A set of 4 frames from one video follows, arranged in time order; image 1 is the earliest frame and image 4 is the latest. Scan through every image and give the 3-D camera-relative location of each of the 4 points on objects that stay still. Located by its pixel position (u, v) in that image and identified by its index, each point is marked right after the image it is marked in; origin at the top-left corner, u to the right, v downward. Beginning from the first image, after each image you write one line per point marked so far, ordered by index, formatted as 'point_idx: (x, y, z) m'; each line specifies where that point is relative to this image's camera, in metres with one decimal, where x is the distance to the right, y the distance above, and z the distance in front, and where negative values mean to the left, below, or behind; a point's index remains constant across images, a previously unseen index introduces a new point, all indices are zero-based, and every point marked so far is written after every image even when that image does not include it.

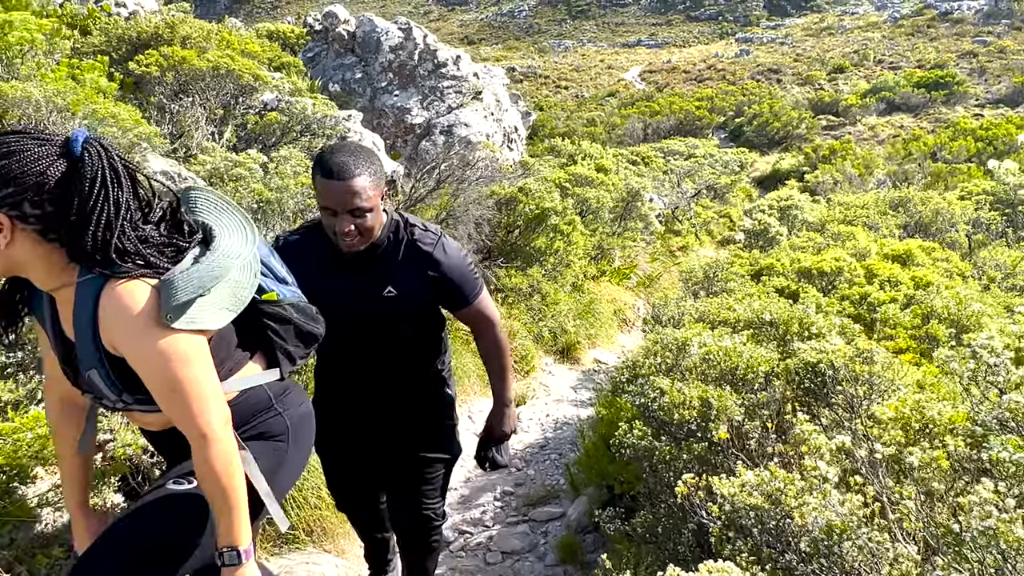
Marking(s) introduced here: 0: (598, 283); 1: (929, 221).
0: (+1.2, +0.1, +10.8) m
1: (+5.2, +0.8, +9.5) m
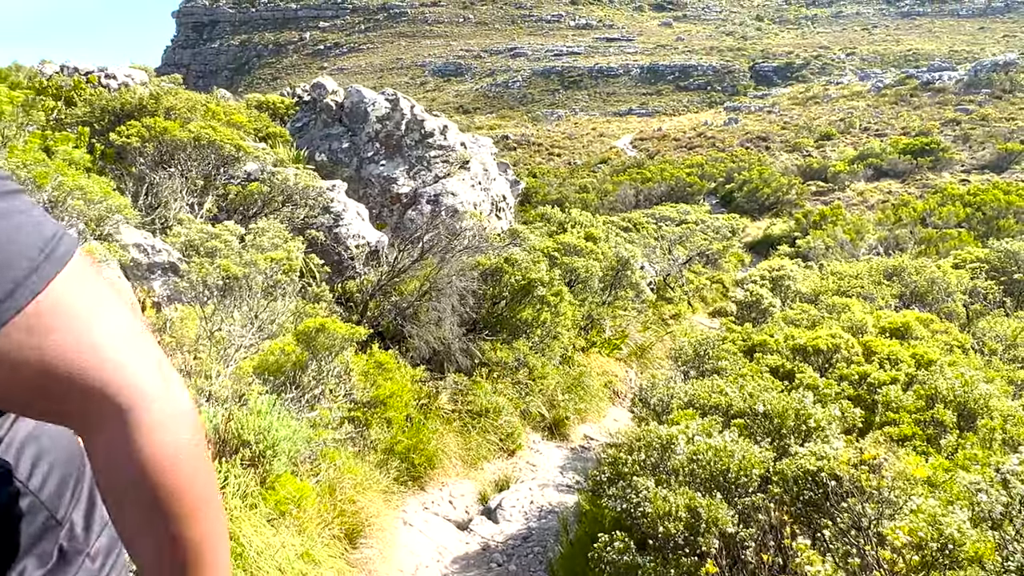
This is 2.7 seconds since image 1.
0: (+1.1, -0.9, +10.5) m
1: (+5.1, 0.0, +9.3) m
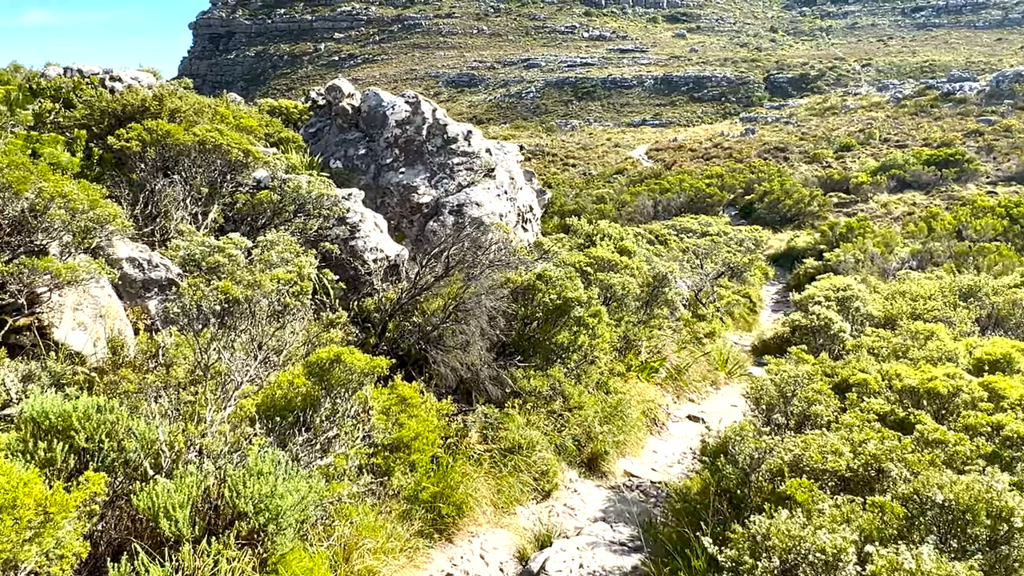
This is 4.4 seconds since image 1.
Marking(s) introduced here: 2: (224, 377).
0: (+1.4, -1.2, +9.7) m
1: (+5.4, -0.3, +8.4) m
2: (-1.7, -0.5, +4.6) m
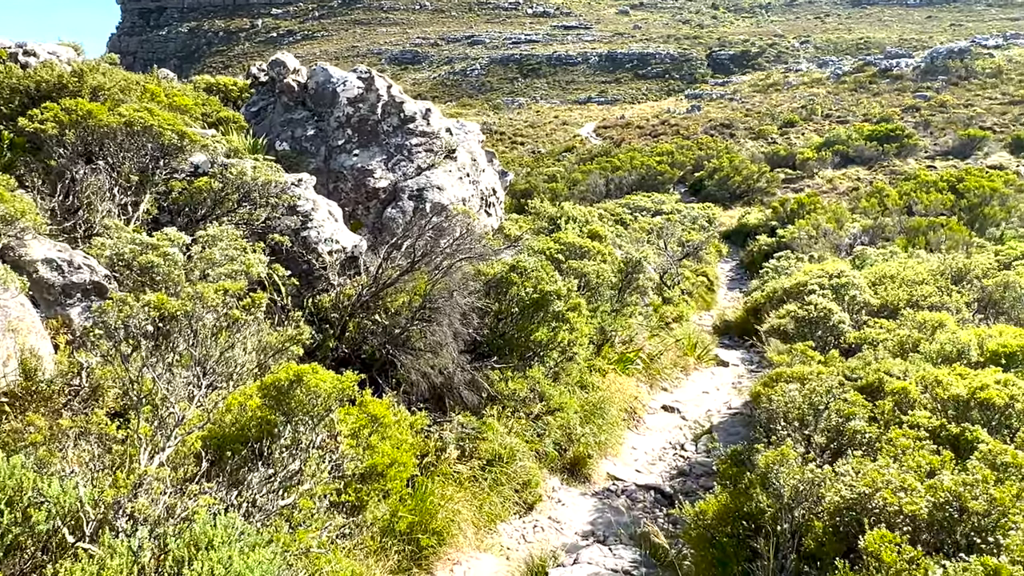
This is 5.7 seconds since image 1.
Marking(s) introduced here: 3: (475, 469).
0: (+1.1, -1.0, +9.1) m
1: (+5.1, -0.1, +8.0) m
2: (-1.8, -0.6, +3.8) m
3: (-0.3, -1.5, +6.2) m
